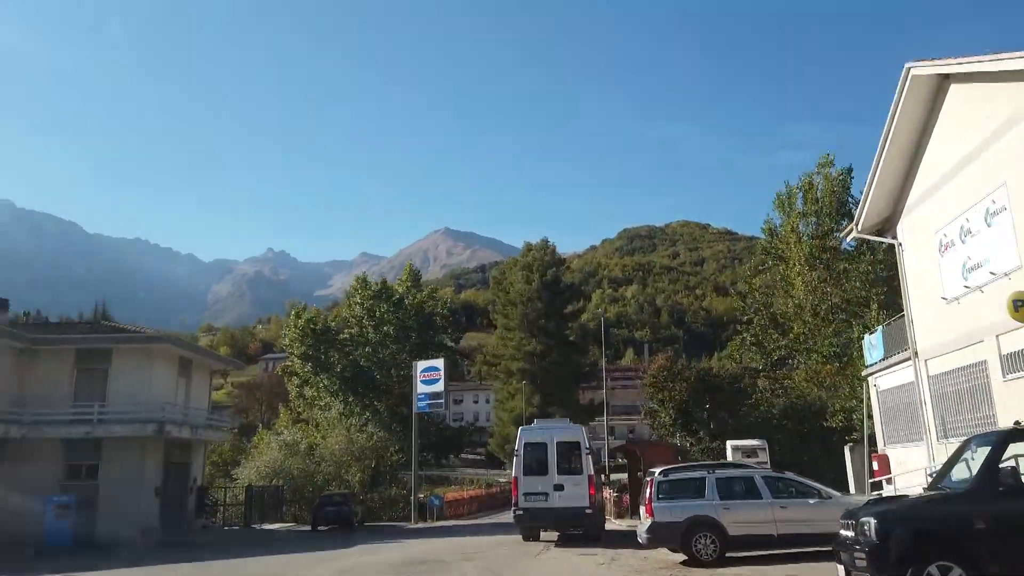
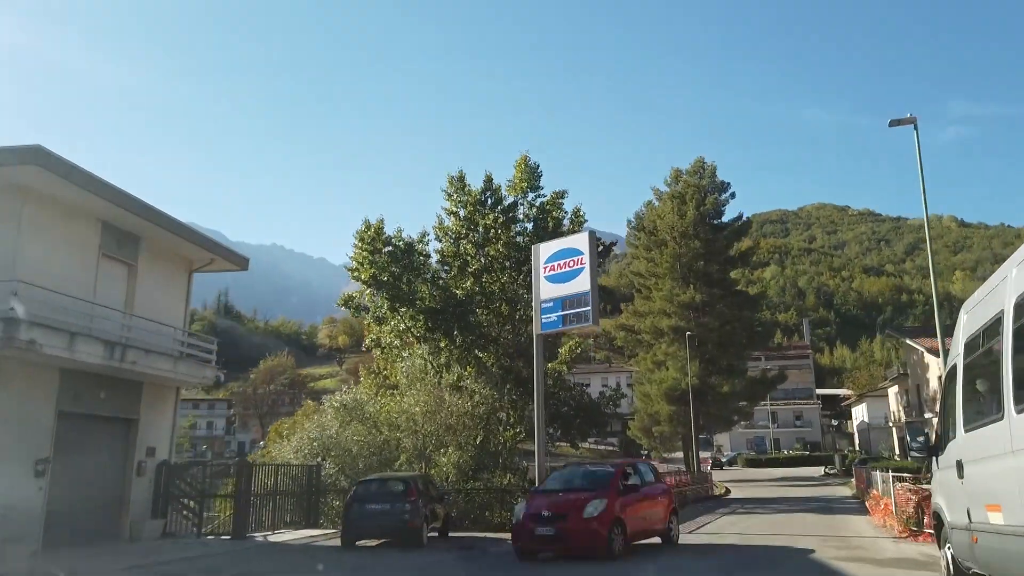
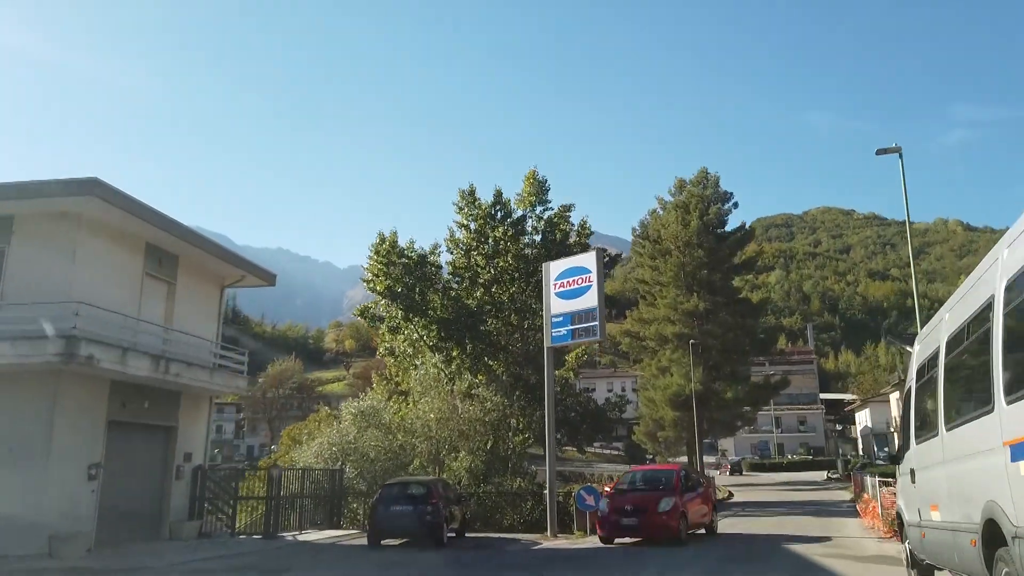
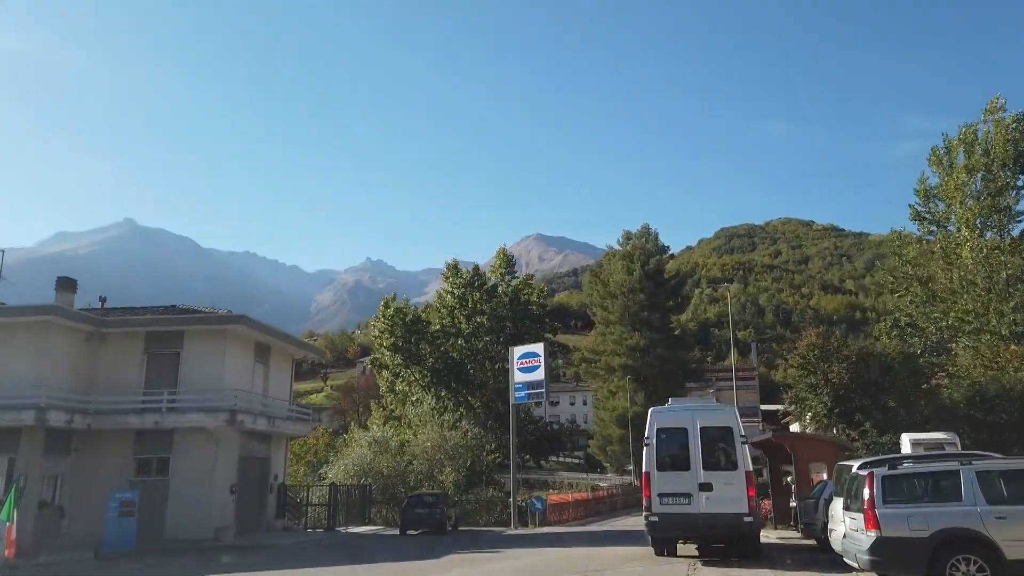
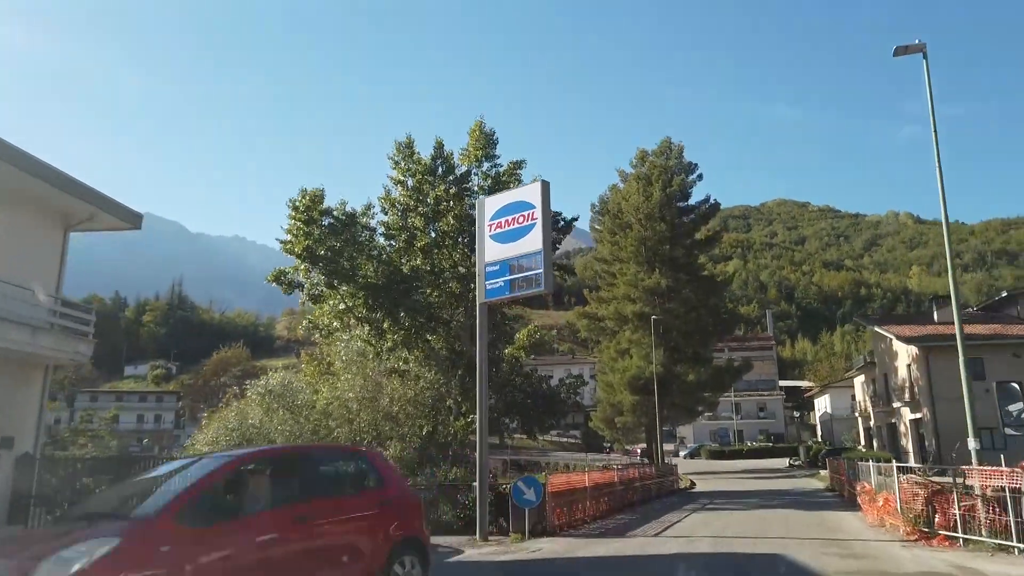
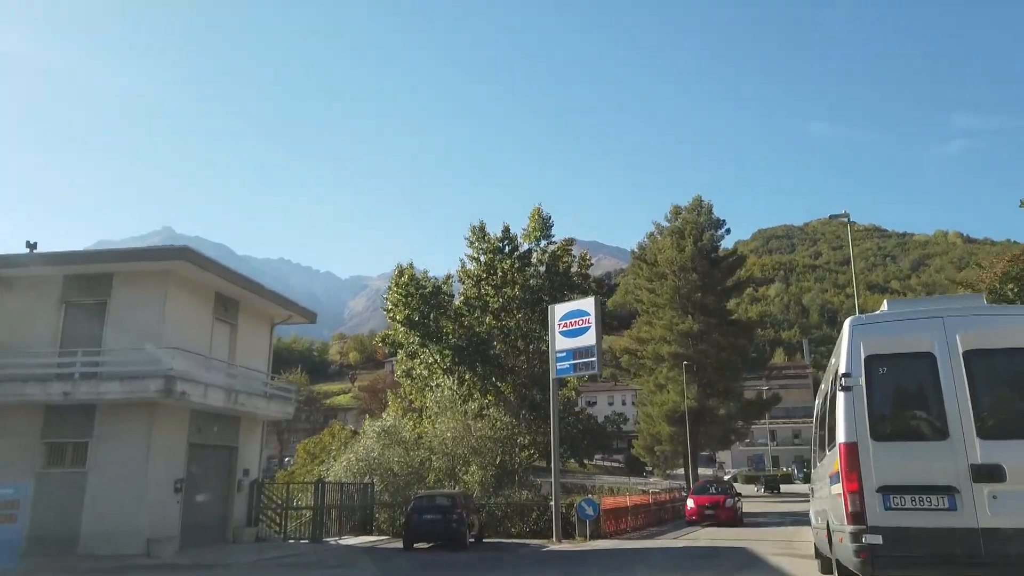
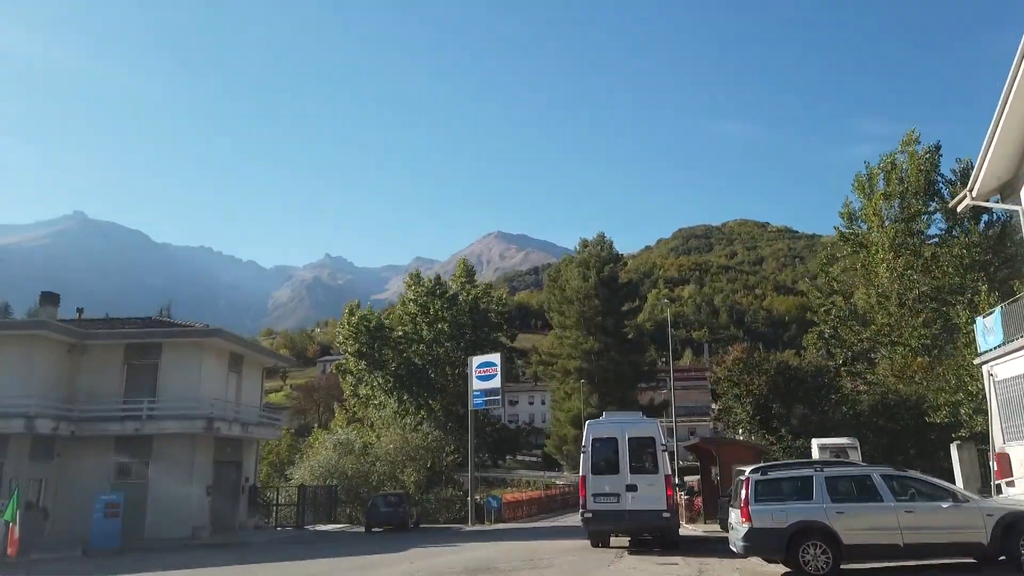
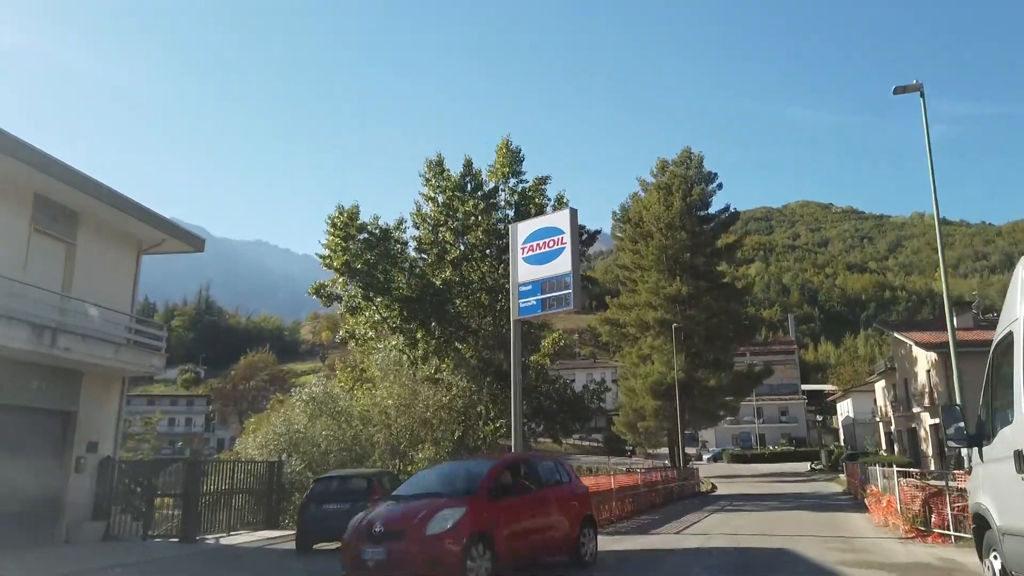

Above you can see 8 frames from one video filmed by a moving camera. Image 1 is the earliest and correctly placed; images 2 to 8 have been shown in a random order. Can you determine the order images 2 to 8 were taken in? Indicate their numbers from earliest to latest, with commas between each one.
7, 4, 6, 3, 2, 8, 5
